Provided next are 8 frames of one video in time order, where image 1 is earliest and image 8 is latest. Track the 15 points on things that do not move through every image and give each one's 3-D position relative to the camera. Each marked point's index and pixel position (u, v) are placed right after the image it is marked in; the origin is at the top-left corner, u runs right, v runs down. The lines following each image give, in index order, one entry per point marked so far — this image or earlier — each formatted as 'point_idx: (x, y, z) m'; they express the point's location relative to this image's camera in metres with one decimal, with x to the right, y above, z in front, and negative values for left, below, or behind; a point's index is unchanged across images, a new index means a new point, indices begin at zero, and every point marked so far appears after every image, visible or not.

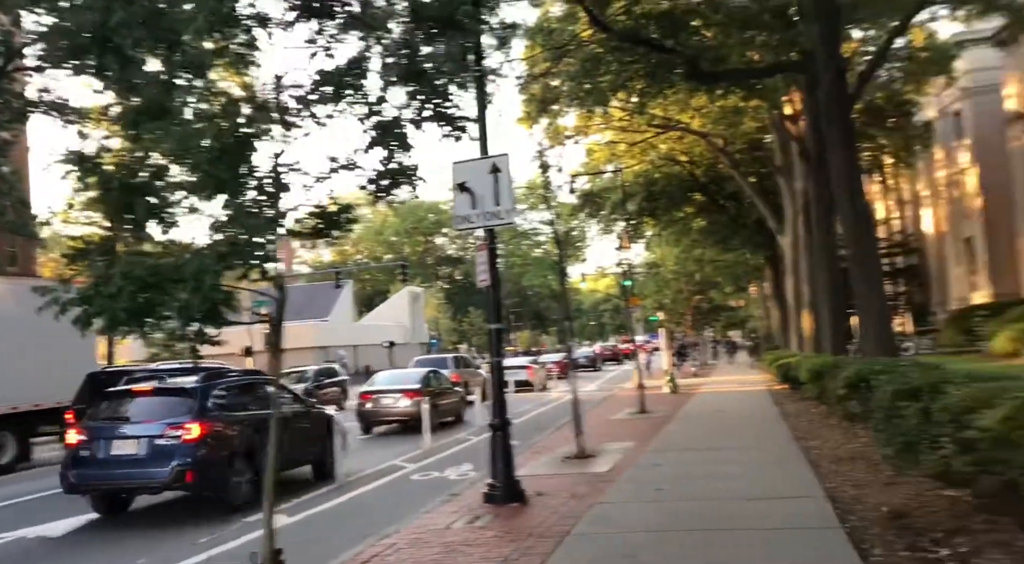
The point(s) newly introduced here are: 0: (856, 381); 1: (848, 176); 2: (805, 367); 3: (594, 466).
0: (+3.6, -1.0, +8.8) m
1: (+5.8, +1.8, +14.3) m
2: (+5.5, -1.6, +15.5) m
3: (+1.0, -2.2, +9.7) m
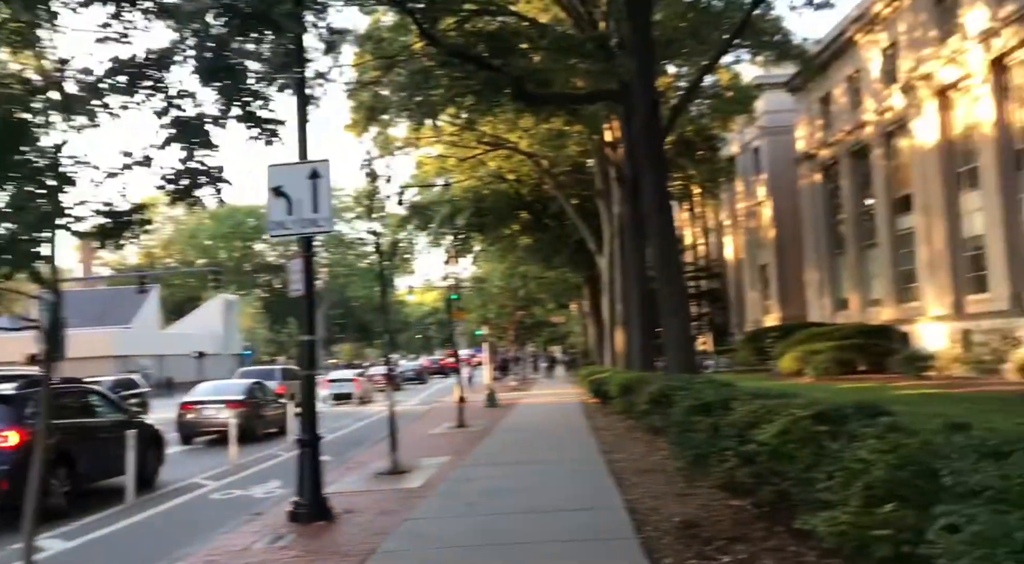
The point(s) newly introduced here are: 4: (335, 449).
0: (+1.6, -1.3, +9.3) m
1: (+2.7, +1.5, +15.2) m
2: (+2.0, -2.0, +16.2) m
3: (-1.2, -2.3, +9.6) m
4: (-3.2, -3.0, +15.1) m
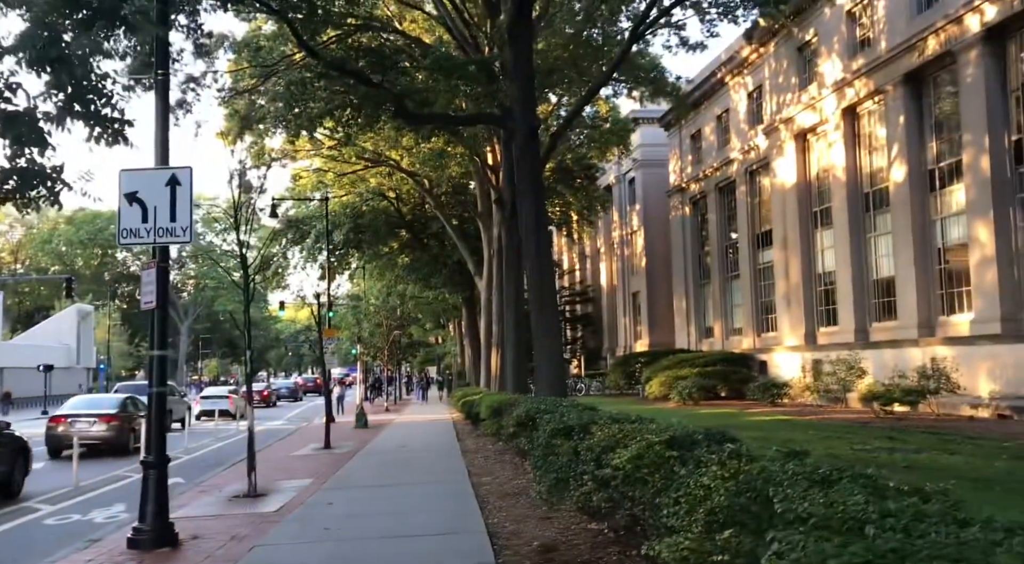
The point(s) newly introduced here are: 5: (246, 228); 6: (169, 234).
0: (+0.1, -1.5, +9.3) m
1: (+0.4, +1.0, +15.4) m
2: (-0.5, -2.4, +16.2) m
3: (-2.7, -2.5, +9.2) m
4: (-5.5, -3.3, +14.3) m
5: (-5.0, +0.8, +15.9) m
6: (-3.1, +0.4, +7.5) m
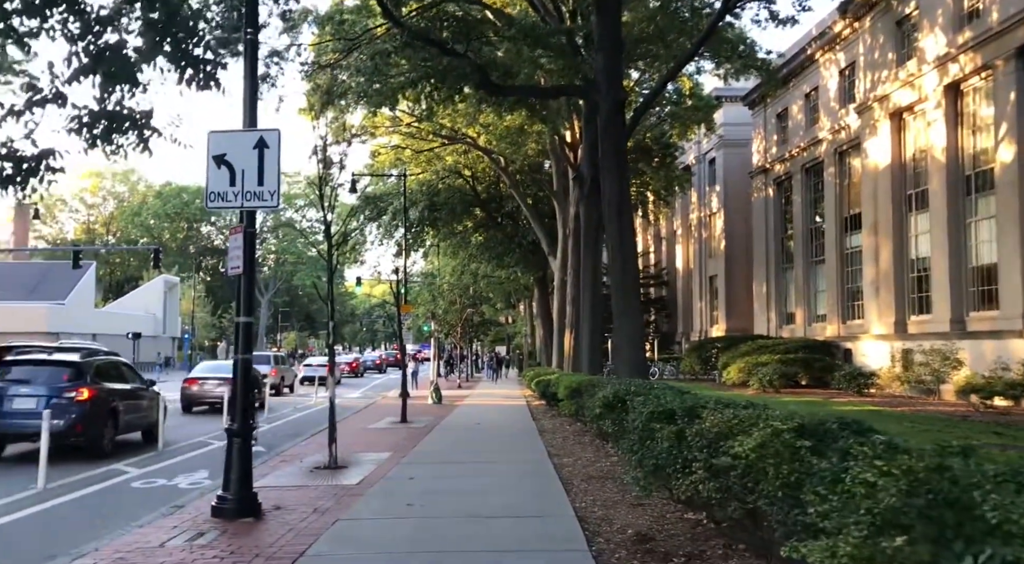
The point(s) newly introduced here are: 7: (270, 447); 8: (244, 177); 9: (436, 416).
0: (+1.1, -1.3, +8.9) m
1: (+1.9, +1.4, +14.9) m
2: (+1.0, -2.0, +15.9) m
3: (-1.8, -2.1, +9.0) m
4: (-4.2, -2.8, +14.4) m
5: (-3.5, +1.3, +15.8) m
6: (-2.3, +0.7, +7.4) m
7: (-3.9, -2.6, +13.2) m
8: (-2.3, +0.9, +7.2) m
9: (-1.8, -3.2, +19.8) m
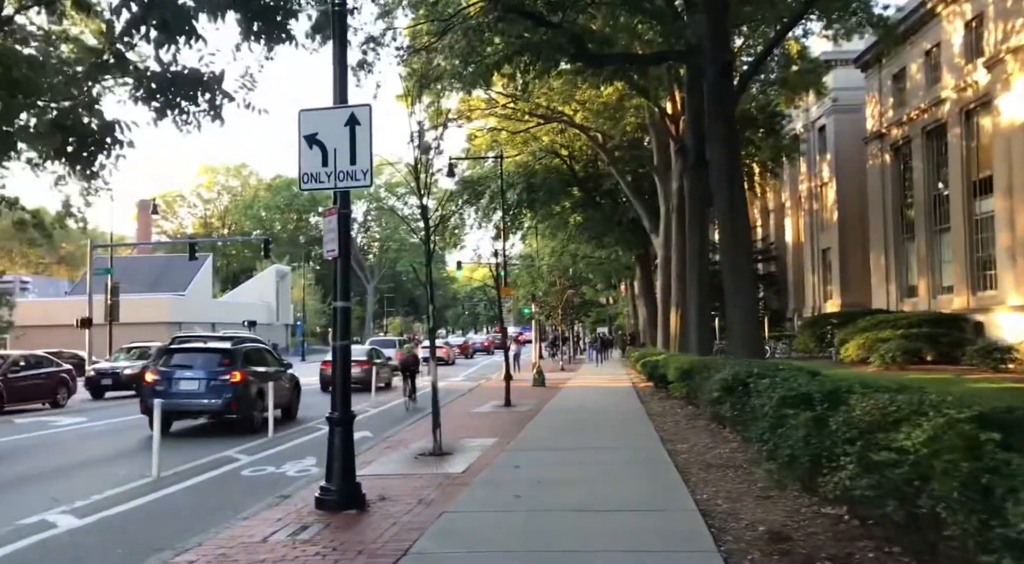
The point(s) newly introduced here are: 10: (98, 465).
0: (+2.2, -1.0, +8.3) m
1: (+3.7, +1.8, +14.0) m
2: (+2.9, -1.5, +15.2) m
3: (-0.6, -1.9, +8.8) m
4: (-2.3, -2.5, +14.4) m
5: (-1.6, +1.7, +15.6) m
6: (-1.4, +0.9, +7.1) m
7: (-2.2, -2.4, +13.2) m
8: (-1.5, +1.1, +7.0) m
9: (+0.7, -2.7, +19.5) m
10: (-5.0, -2.2, +10.0) m
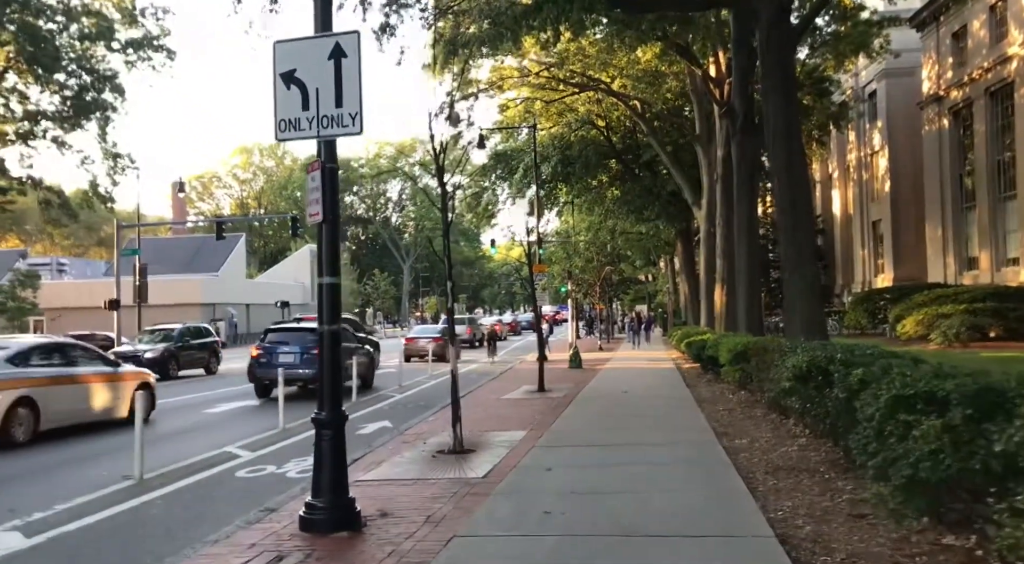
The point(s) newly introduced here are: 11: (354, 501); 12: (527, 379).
0: (+2.4, -0.7, +6.9) m
1: (+4.1, +2.3, +12.5) m
2: (+3.5, -1.1, +13.8) m
3: (-0.4, -1.7, +7.5) m
4: (-1.8, -2.1, +13.3) m
5: (-1.0, +2.1, +14.3) m
6: (-1.2, +1.1, +5.8) m
7: (-1.7, -2.0, +12.0) m
8: (-1.3, +1.3, +5.7) m
9: (+1.5, -2.2, +18.2) m
10: (-4.7, -2.0, +9.0) m
11: (-1.1, -1.5, +5.6) m
12: (+0.4, -2.3, +19.9) m
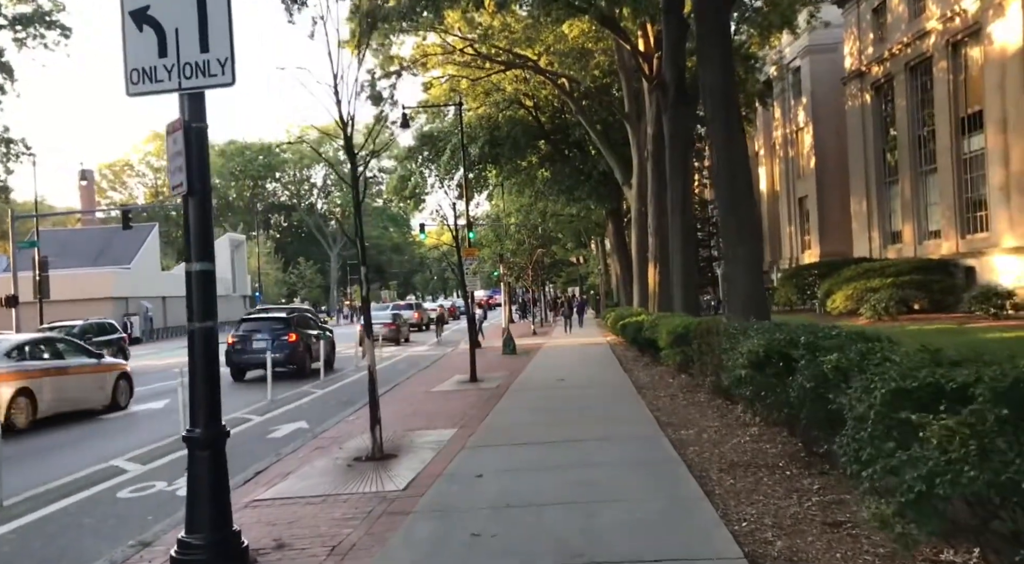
0: (+1.8, -0.5, +6.2) m
1: (+3.0, +2.6, +11.8) m
2: (+2.4, -0.7, +13.1) m
3: (-1.0, -1.6, +6.6) m
4: (-2.9, -1.9, +12.2) m
5: (-2.3, +2.3, +13.2) m
6: (-1.7, +1.2, +4.8) m
7: (-2.6, -1.9, +11.0) m
8: (-1.8, +1.3, +4.6) m
9: (0.0, -1.8, +17.4) m
10: (-5.4, -1.9, +7.7) m
11: (-1.5, -1.4, +4.6) m
12: (-1.2, -2.0, +19.0) m
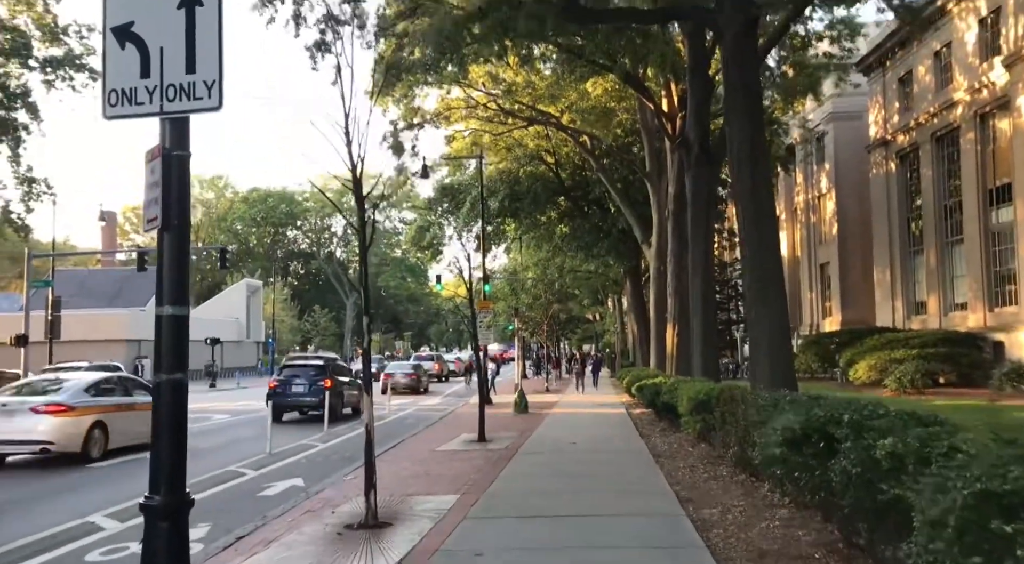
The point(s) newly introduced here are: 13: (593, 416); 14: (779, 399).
0: (+1.9, -1.0, +5.6) m
1: (+3.3, +1.7, +11.4) m
2: (+2.5, -1.7, +12.5) m
3: (-0.9, -1.9, +6.0) m
4: (-2.7, -2.6, +11.6) m
5: (-2.0, +1.5, +12.9) m
6: (-1.6, +0.9, +4.4) m
7: (-2.5, -2.5, +10.4) m
8: (-1.7, +1.1, +4.2) m
9: (+0.2, -3.0, +16.7) m
10: (-5.3, -2.2, +7.2) m
11: (-1.5, -1.6, +4.0) m
12: (-1.0, -3.2, +18.3) m
13: (+2.0, -3.2, +19.5) m
14: (+2.3, -1.0, +7.1) m
